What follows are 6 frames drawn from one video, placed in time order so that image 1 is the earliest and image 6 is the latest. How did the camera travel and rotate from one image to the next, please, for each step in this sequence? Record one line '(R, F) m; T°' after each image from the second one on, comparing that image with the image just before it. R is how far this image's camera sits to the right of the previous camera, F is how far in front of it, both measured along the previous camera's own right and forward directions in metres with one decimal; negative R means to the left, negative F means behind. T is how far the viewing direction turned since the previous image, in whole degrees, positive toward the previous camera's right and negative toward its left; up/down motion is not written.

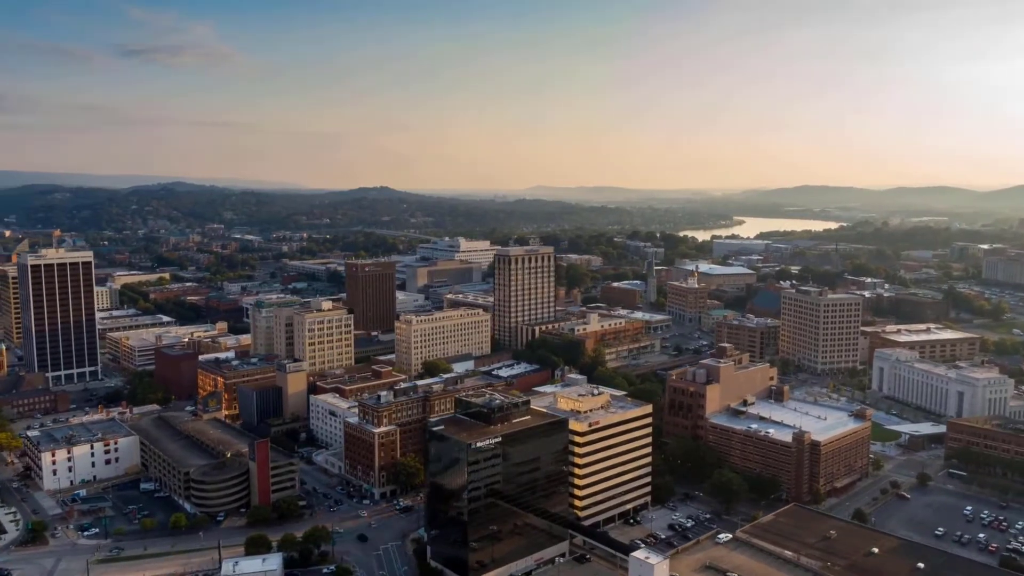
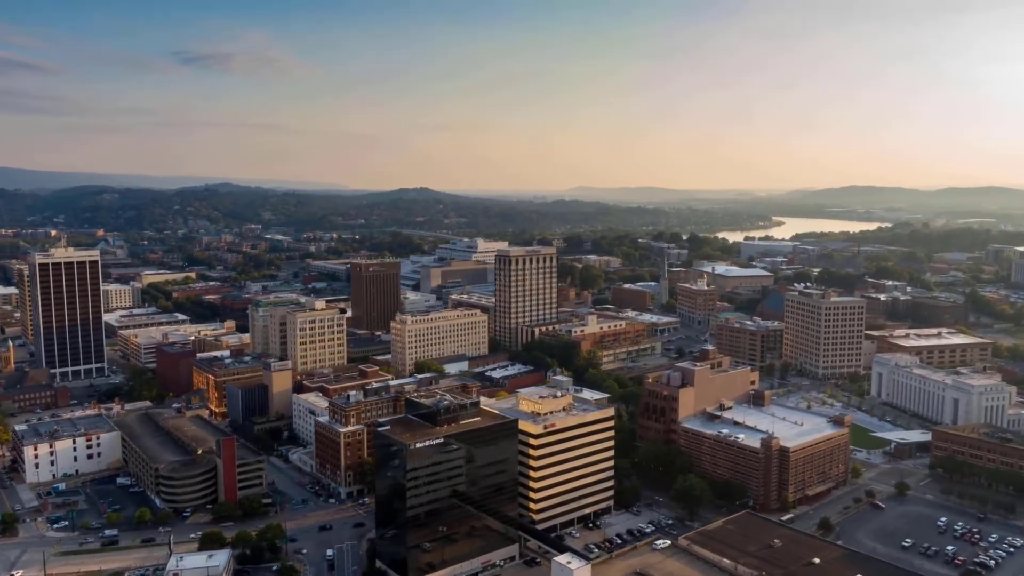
(+4.1, +0.2) m; -3°
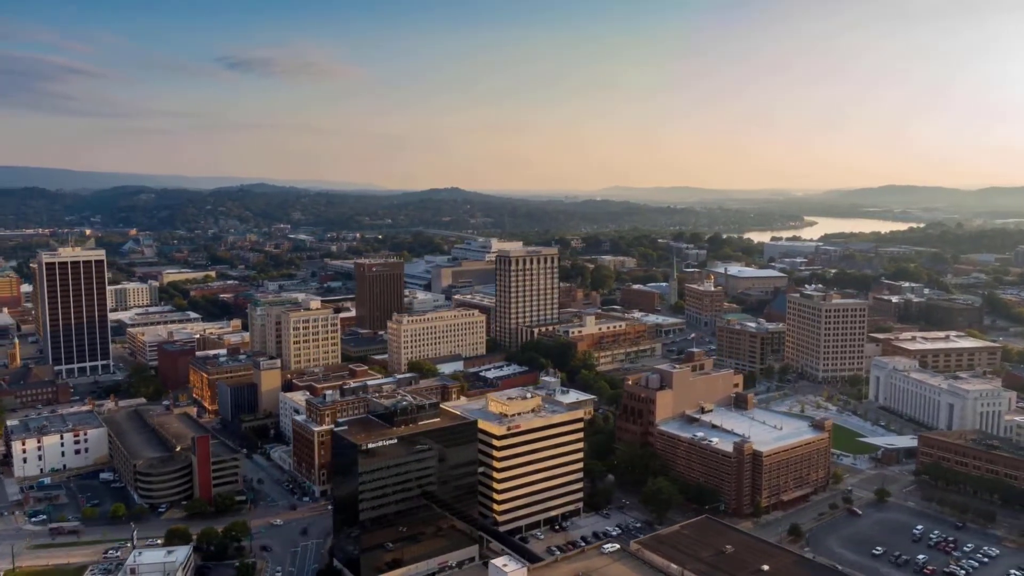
(+3.3, +0.2) m; -2°
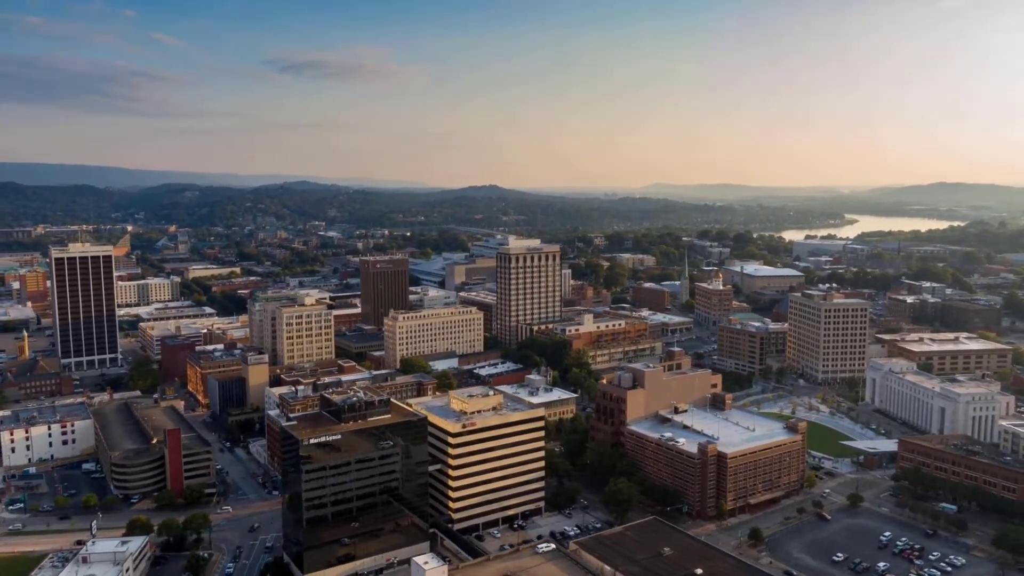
(+4.0, +0.2) m; -3°
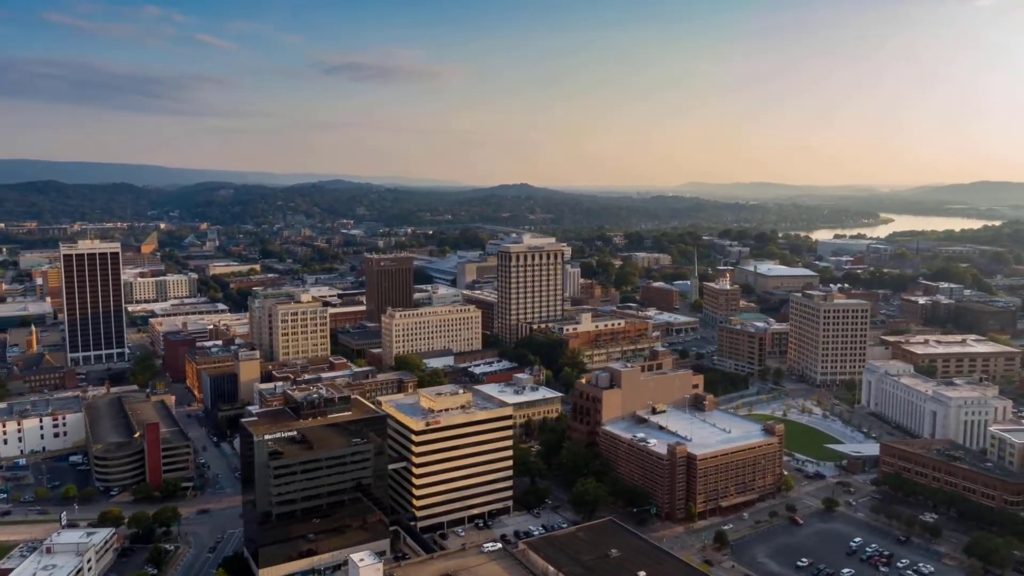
(+3.3, +0.2) m; -2°
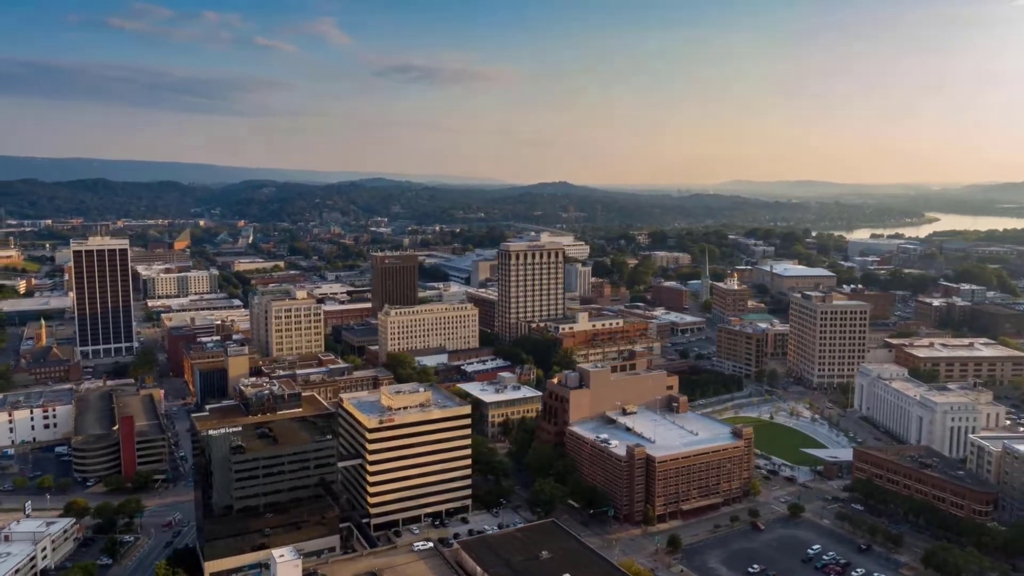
(+4.1, +0.3) m; -3°
